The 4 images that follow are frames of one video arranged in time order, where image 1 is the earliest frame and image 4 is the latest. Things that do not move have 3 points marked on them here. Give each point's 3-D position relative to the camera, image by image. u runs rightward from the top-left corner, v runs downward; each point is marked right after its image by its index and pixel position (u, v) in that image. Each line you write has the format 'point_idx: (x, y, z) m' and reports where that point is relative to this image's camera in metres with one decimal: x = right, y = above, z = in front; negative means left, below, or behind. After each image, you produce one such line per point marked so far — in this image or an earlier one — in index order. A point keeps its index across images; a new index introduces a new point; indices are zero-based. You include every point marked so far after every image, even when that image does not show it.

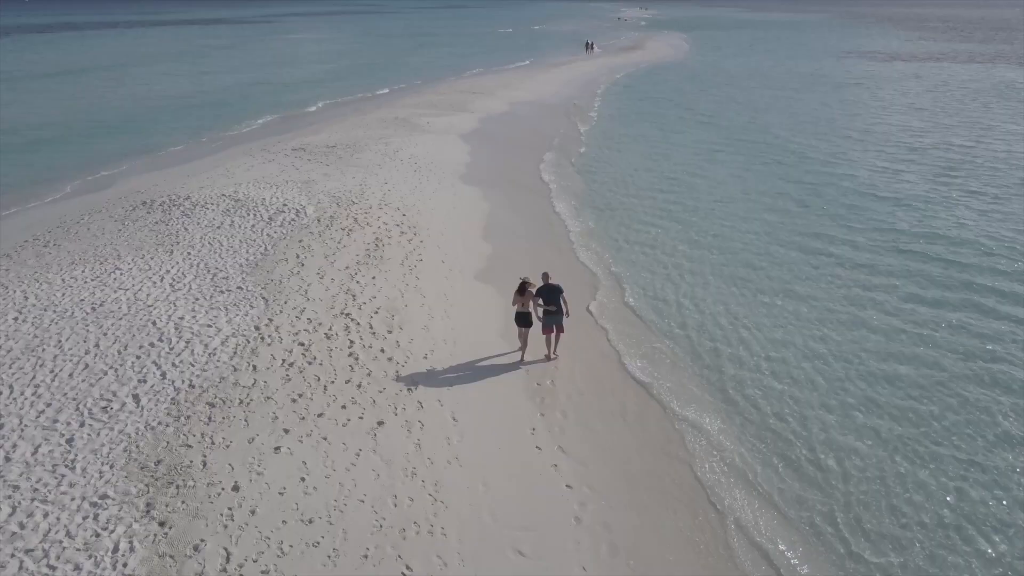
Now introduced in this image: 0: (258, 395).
0: (-4.1, -1.7, +9.5) m
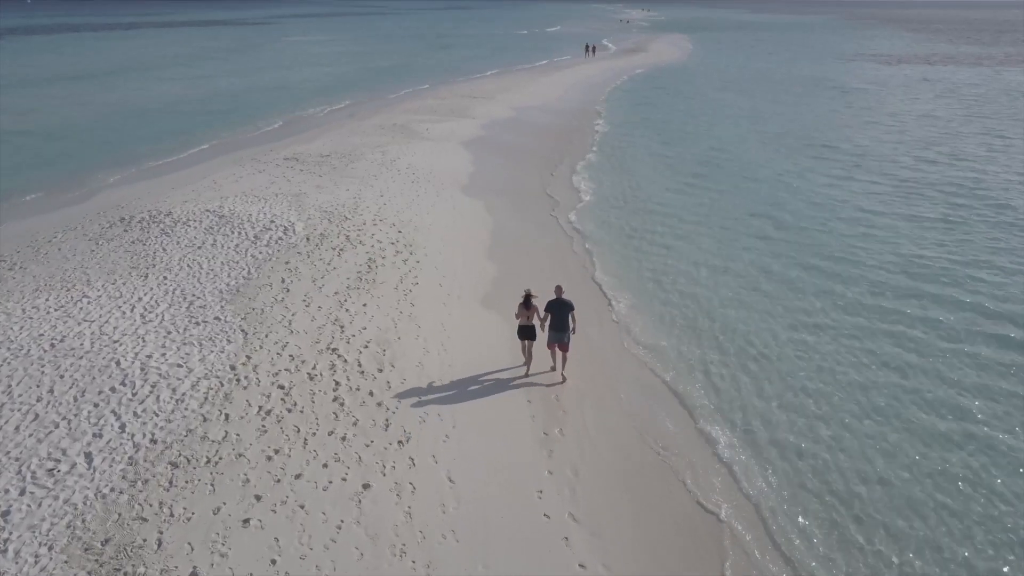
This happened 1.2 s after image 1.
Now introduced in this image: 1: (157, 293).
0: (-4.1, -2.3, +8.4) m
1: (-7.5, -0.1, +12.4) m
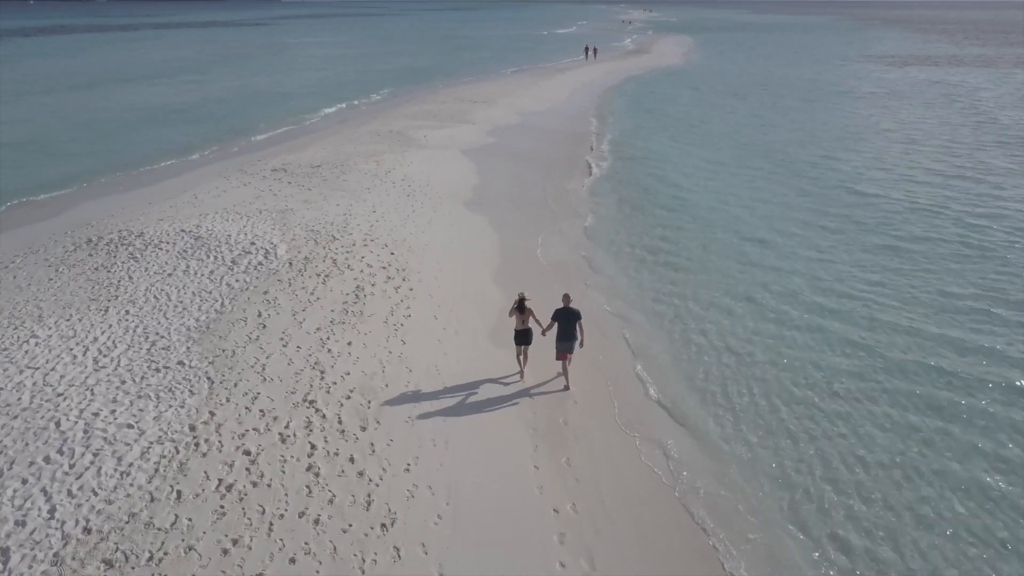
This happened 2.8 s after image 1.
0: (-4.0, -3.0, +7.0) m
1: (-7.5, -0.8, +11.0) m
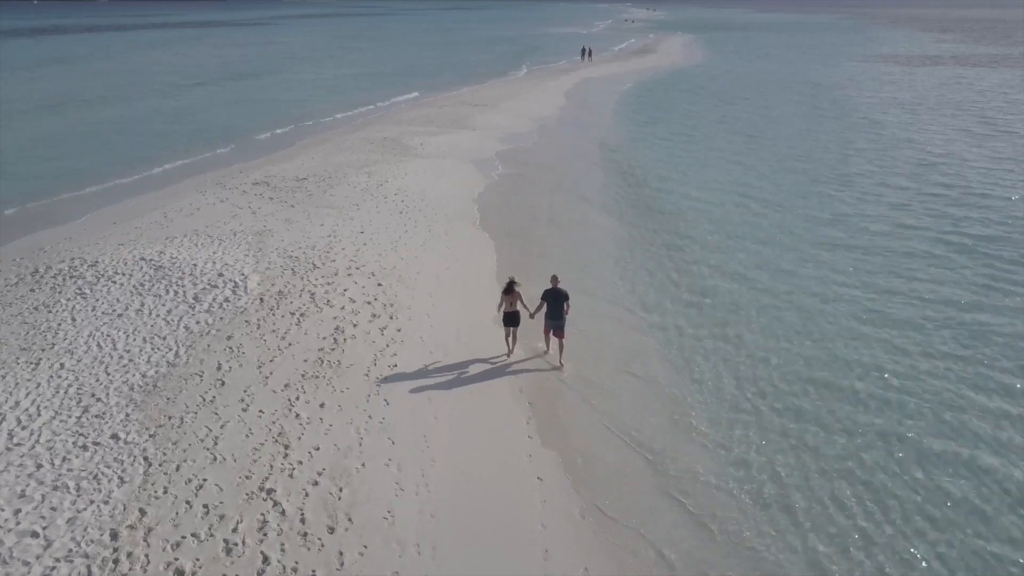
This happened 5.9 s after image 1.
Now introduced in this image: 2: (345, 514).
0: (-4.0, -3.9, +5.2) m
1: (-7.4, -1.7, +9.2) m
2: (-2.2, -2.9, +7.6) m
